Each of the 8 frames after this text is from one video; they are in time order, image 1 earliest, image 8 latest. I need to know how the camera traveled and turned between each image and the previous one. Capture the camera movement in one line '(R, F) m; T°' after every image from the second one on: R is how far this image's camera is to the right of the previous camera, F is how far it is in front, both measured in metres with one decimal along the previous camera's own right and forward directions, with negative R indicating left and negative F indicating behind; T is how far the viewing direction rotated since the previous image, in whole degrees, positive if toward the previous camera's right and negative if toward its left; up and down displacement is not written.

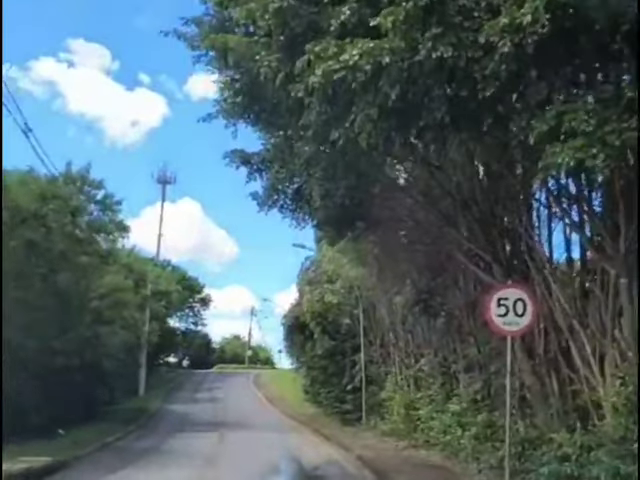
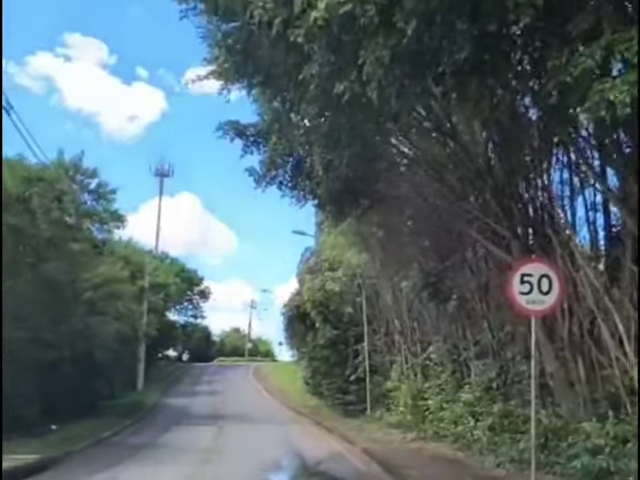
(0.0, +1.3) m; 0°
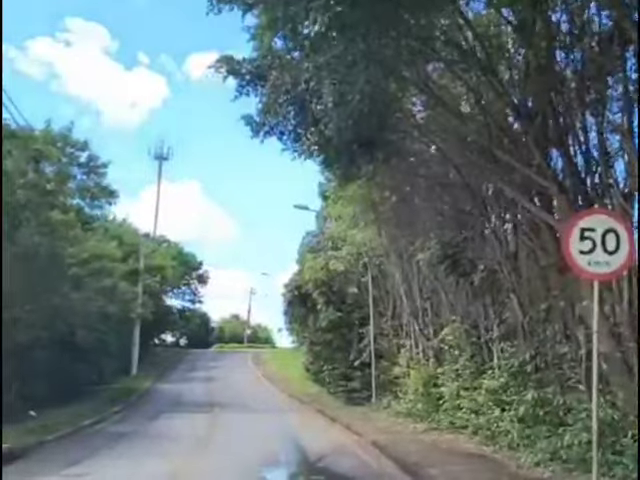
(-0.1, +2.5) m; 0°
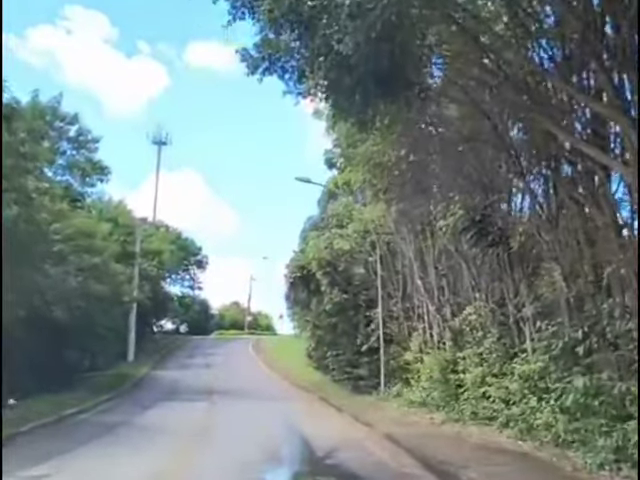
(-0.1, +2.5) m; 0°
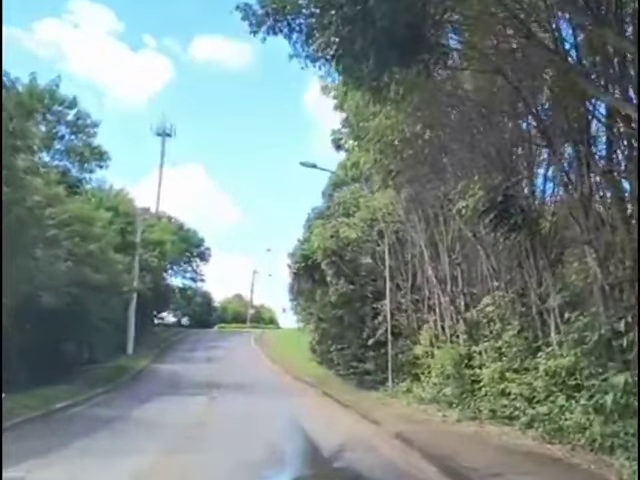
(0.0, +1.4) m; 0°
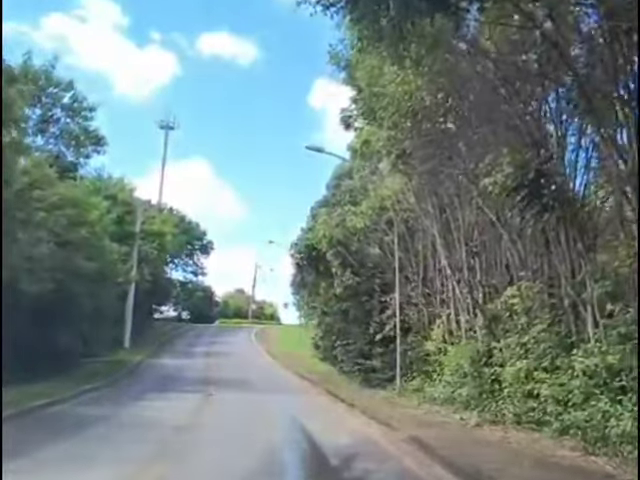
(0.0, +1.8) m; 0°
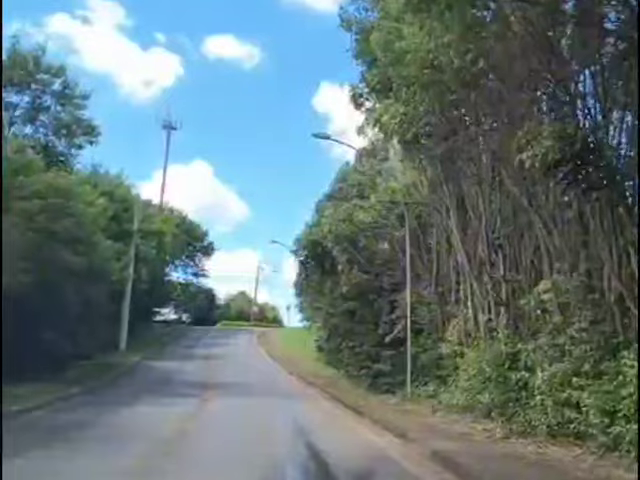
(0.0, +1.9) m; 0°
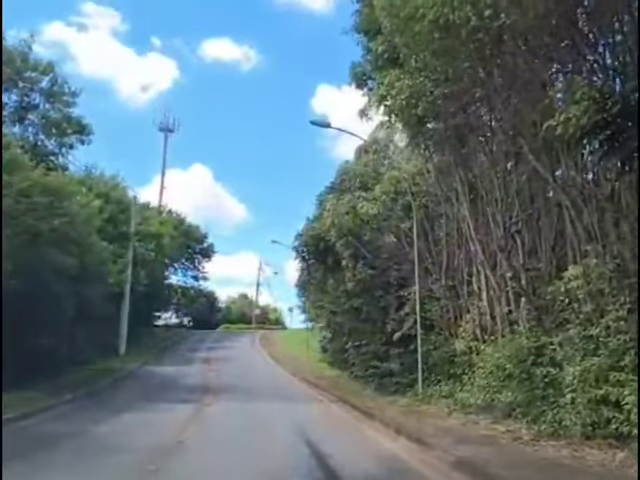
(0.0, +1.4) m; 0°
